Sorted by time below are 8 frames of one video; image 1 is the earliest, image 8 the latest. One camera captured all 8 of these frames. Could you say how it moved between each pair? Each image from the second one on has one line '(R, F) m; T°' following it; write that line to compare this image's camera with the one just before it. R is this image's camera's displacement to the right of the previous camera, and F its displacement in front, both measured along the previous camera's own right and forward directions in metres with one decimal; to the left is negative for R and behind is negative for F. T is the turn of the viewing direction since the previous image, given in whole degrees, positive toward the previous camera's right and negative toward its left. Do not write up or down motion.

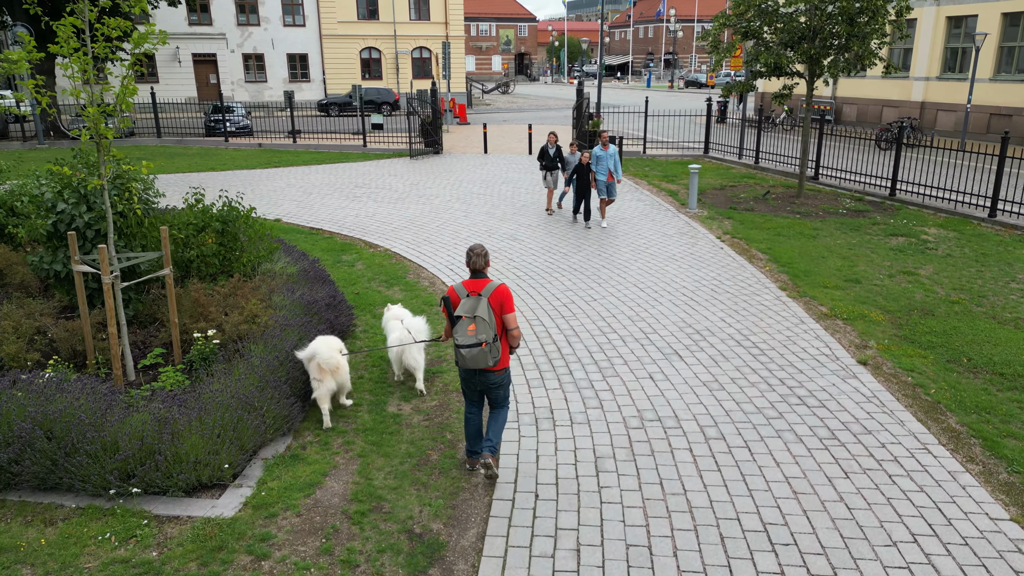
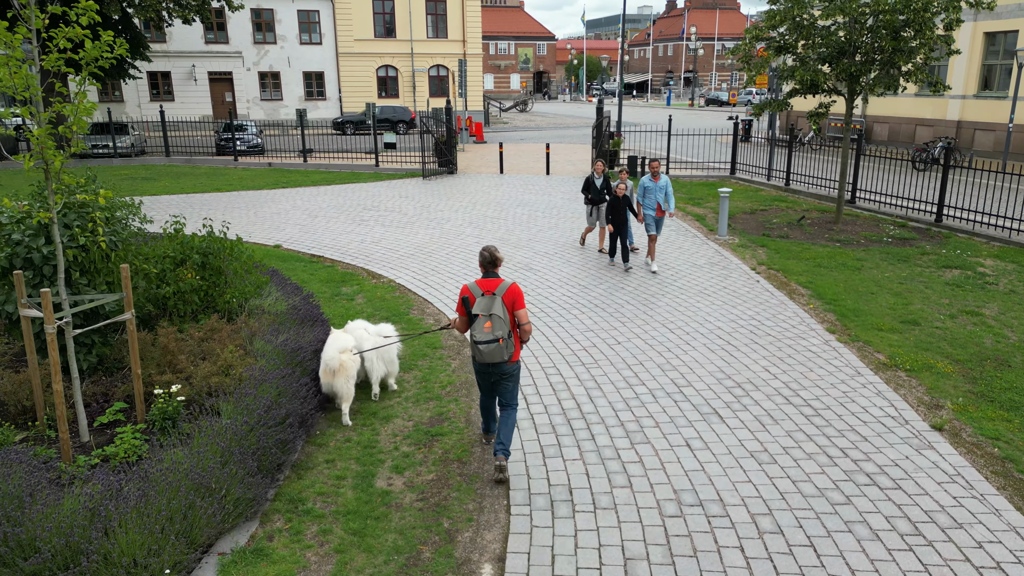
(0.0, +0.9) m; -1°
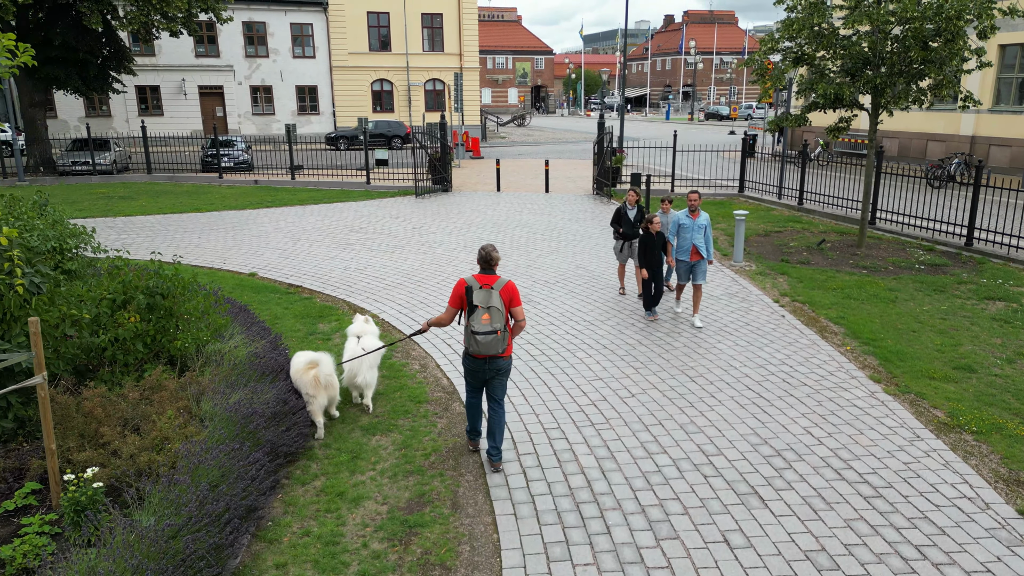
(0.0, +1.1) m; 0°
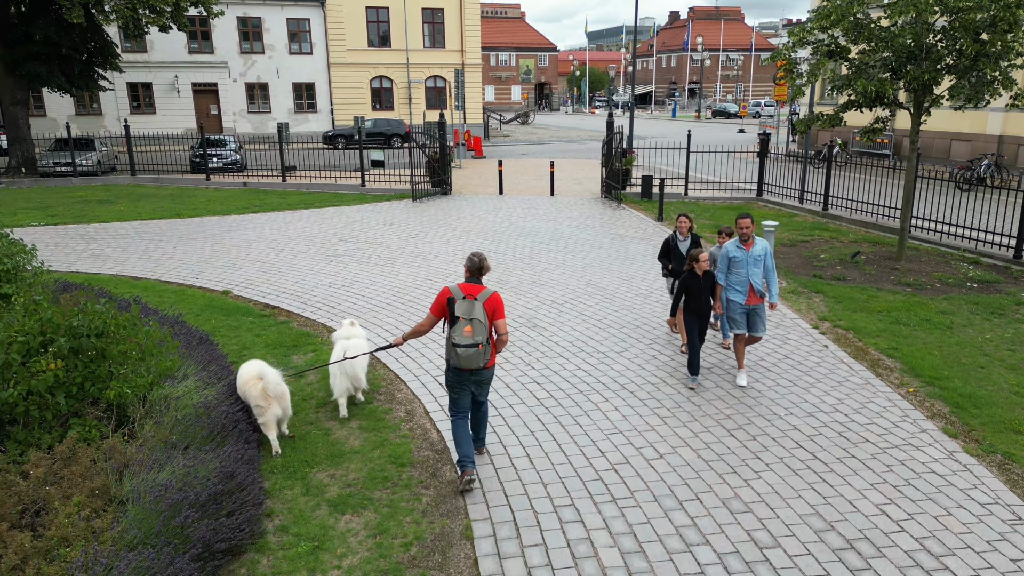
(0.0, +1.2) m; 0°
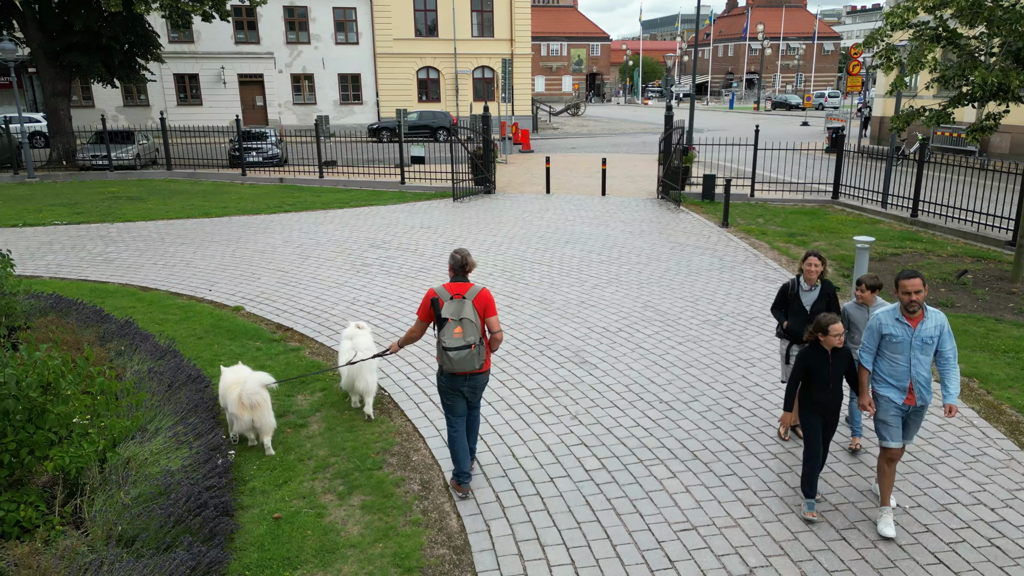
(0.0, +1.3) m; -4°
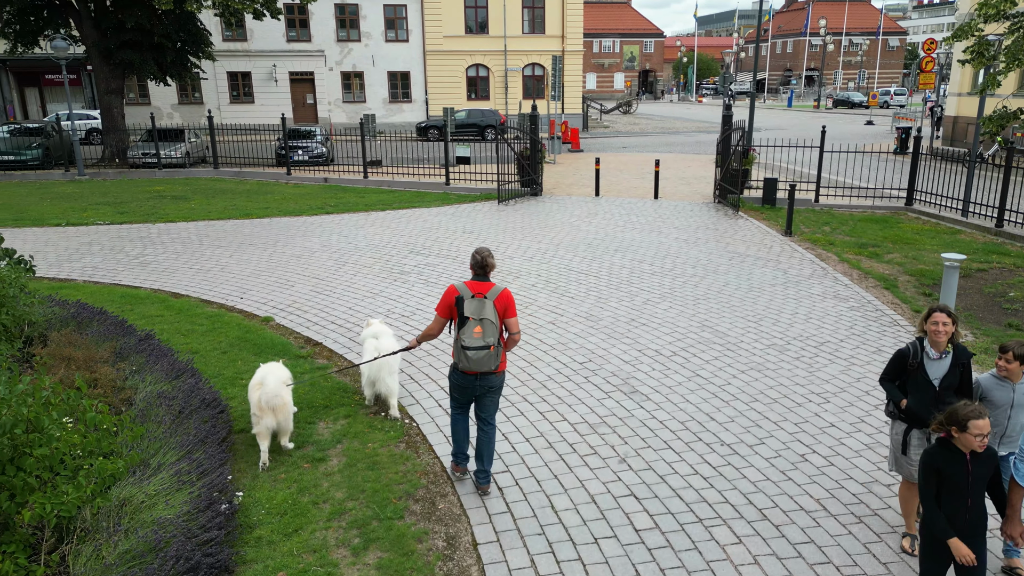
(0.0, +0.7) m; -4°
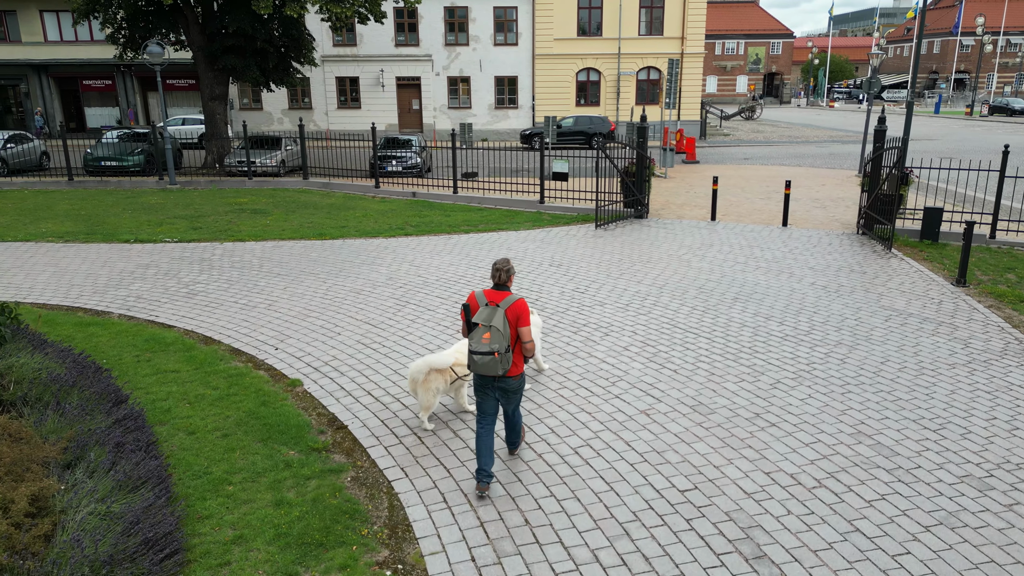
(+0.2, +1.9) m; -9°
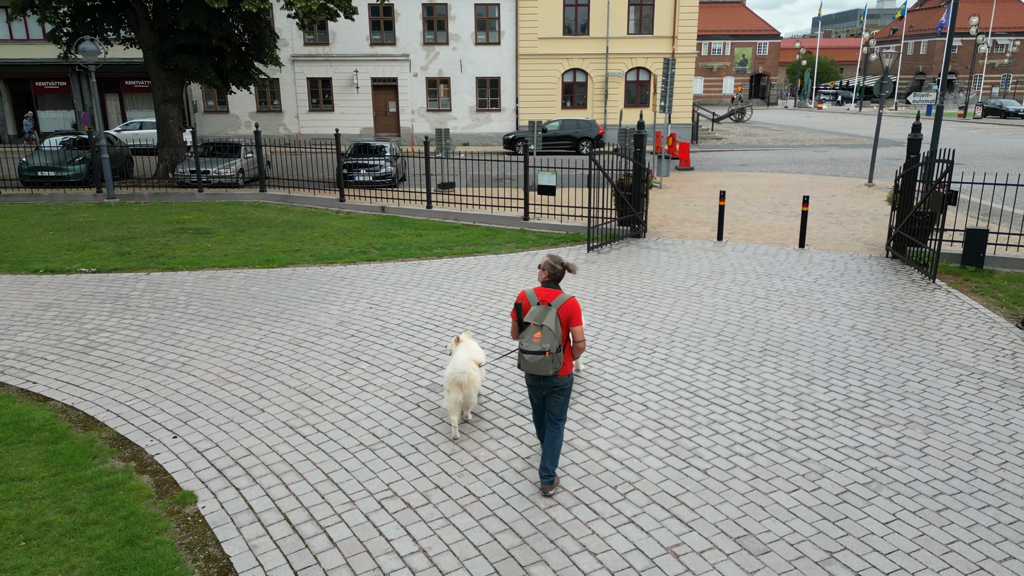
(+0.1, +1.9) m; +1°
